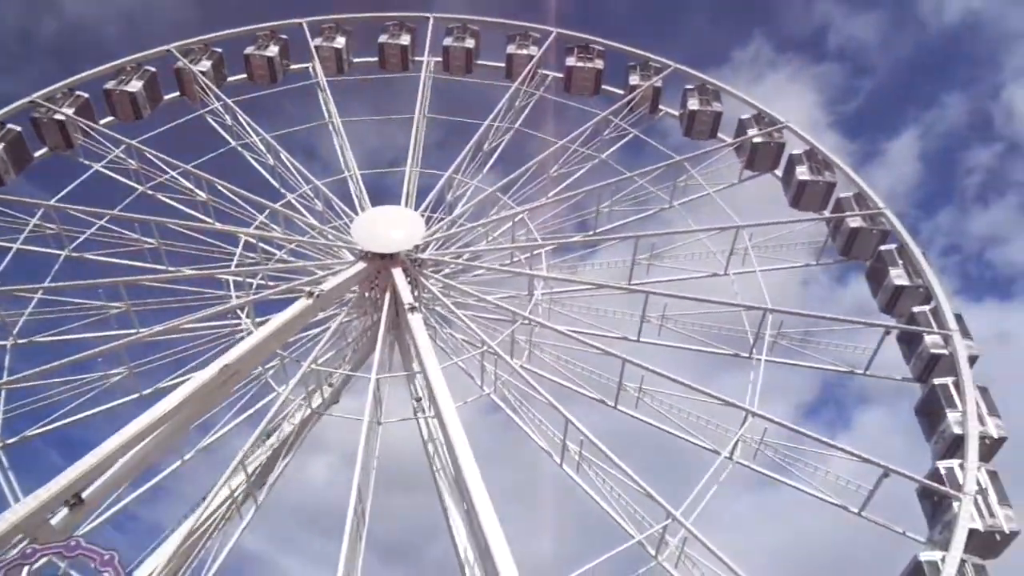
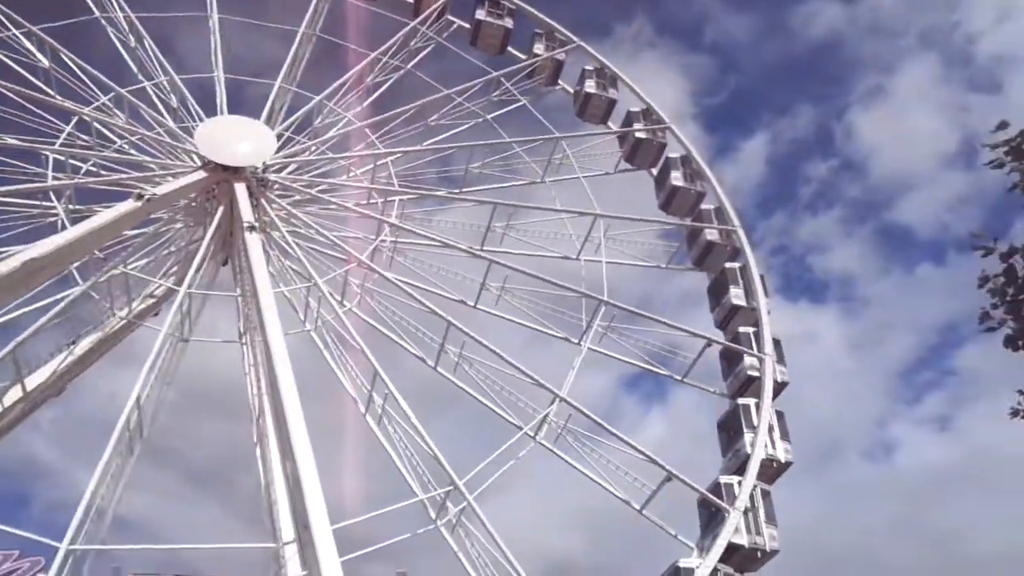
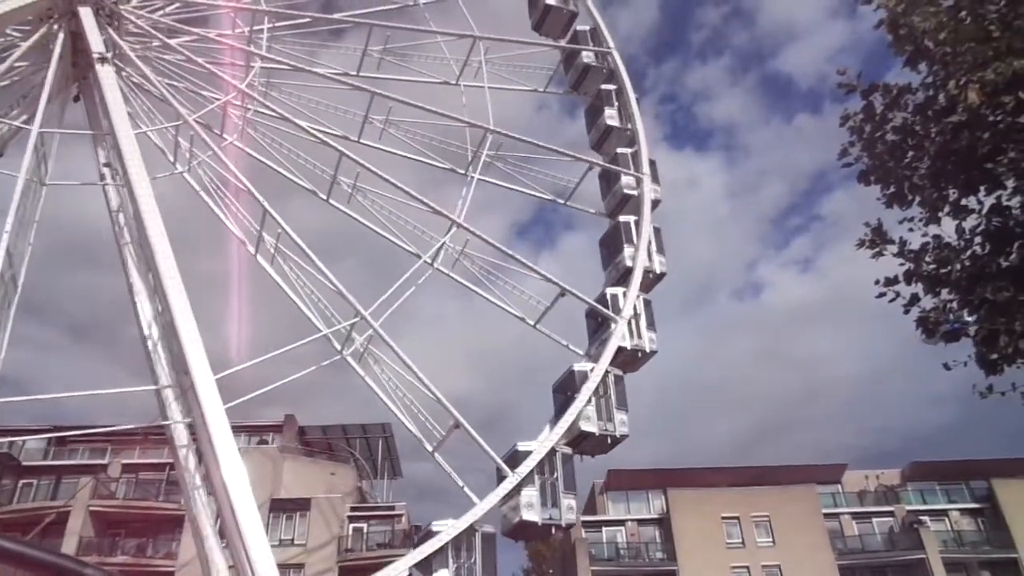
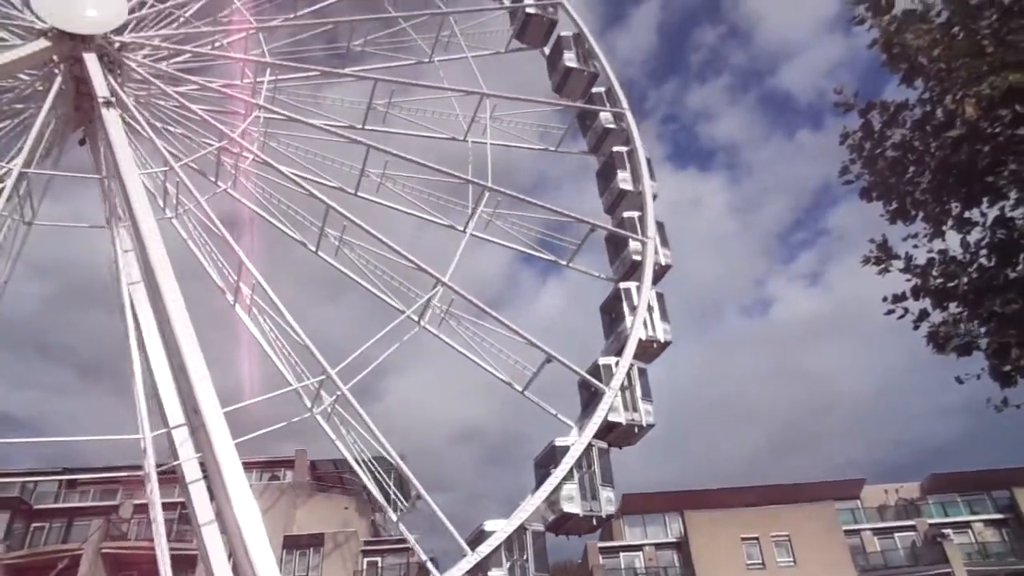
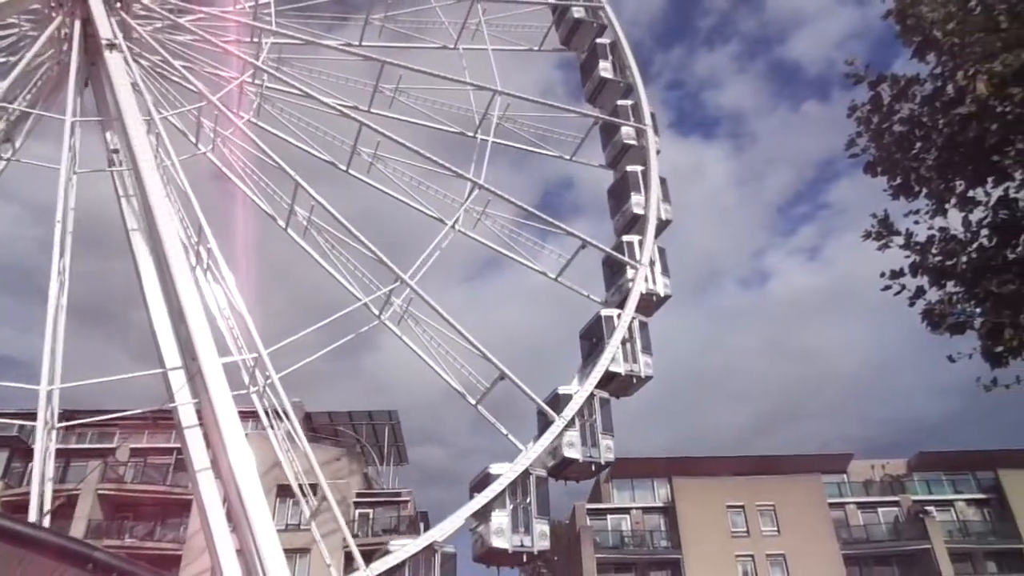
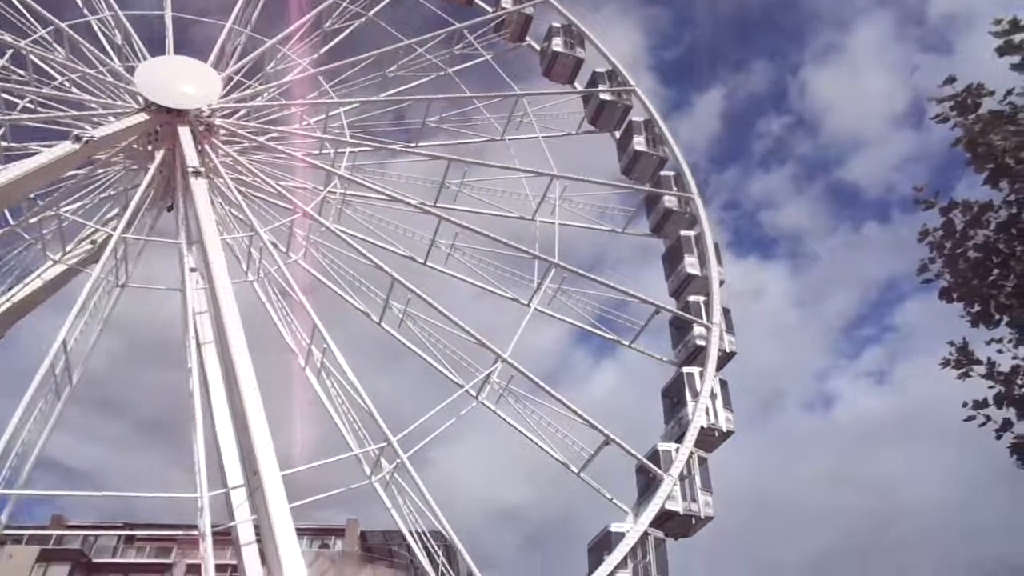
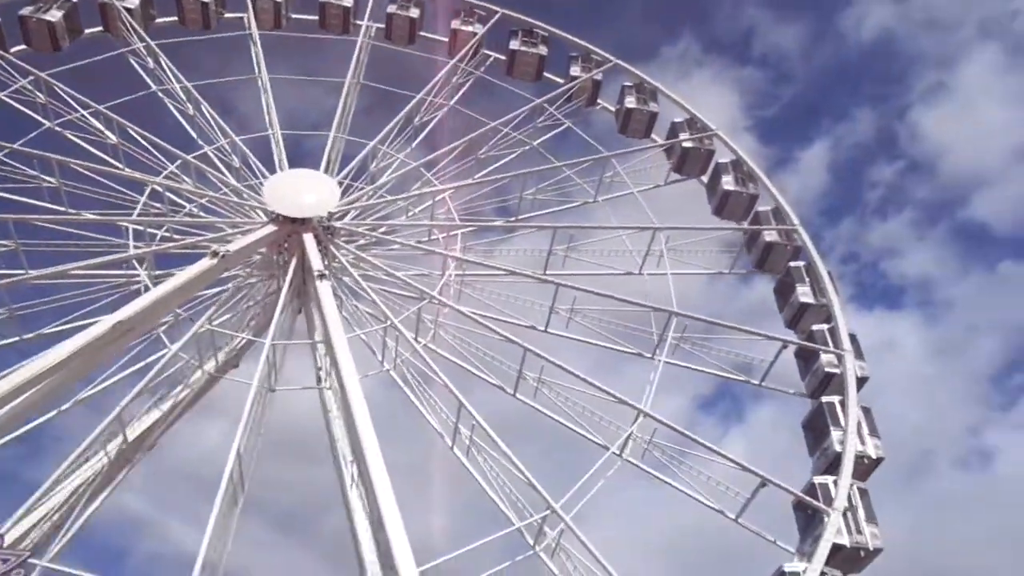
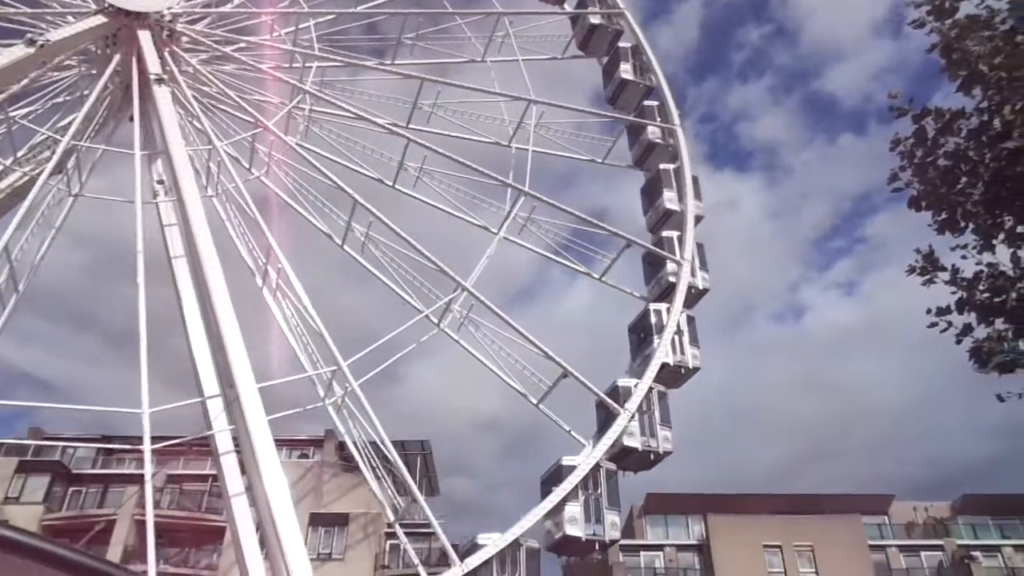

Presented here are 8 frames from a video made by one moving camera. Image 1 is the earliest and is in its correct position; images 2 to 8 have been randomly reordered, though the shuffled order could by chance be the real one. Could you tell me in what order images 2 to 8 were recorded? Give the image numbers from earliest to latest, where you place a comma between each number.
7, 2, 6, 8, 5, 3, 4
